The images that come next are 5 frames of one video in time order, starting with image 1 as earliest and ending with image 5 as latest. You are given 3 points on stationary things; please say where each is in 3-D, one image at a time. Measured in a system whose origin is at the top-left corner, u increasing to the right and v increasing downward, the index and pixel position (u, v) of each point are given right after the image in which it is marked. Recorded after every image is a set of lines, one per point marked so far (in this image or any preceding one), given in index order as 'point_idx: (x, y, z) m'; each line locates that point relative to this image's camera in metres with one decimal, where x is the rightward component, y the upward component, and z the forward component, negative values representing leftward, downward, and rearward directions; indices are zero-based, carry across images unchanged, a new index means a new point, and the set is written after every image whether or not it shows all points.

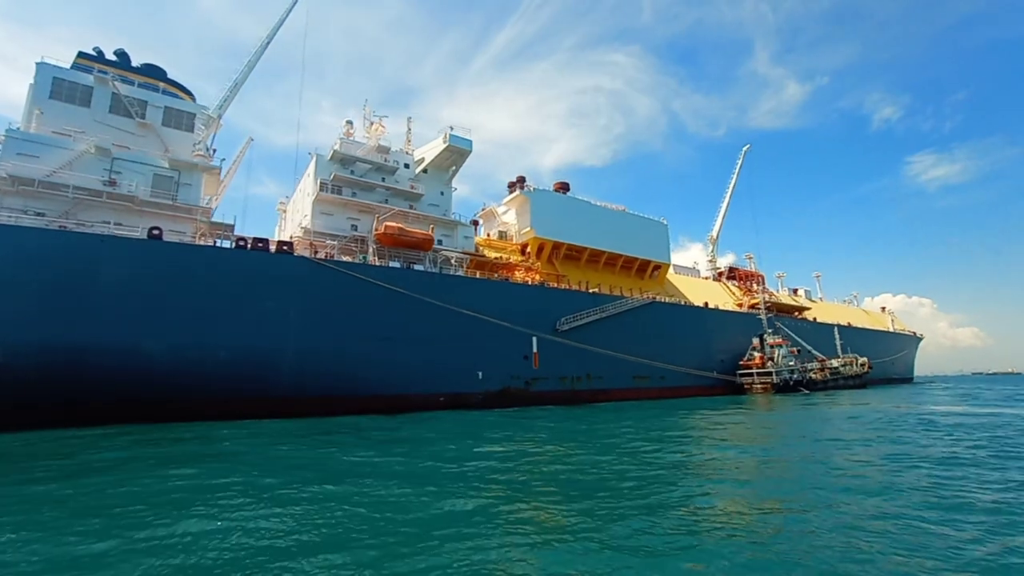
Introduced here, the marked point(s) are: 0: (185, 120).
0: (-9.9, +5.1, +14.1) m
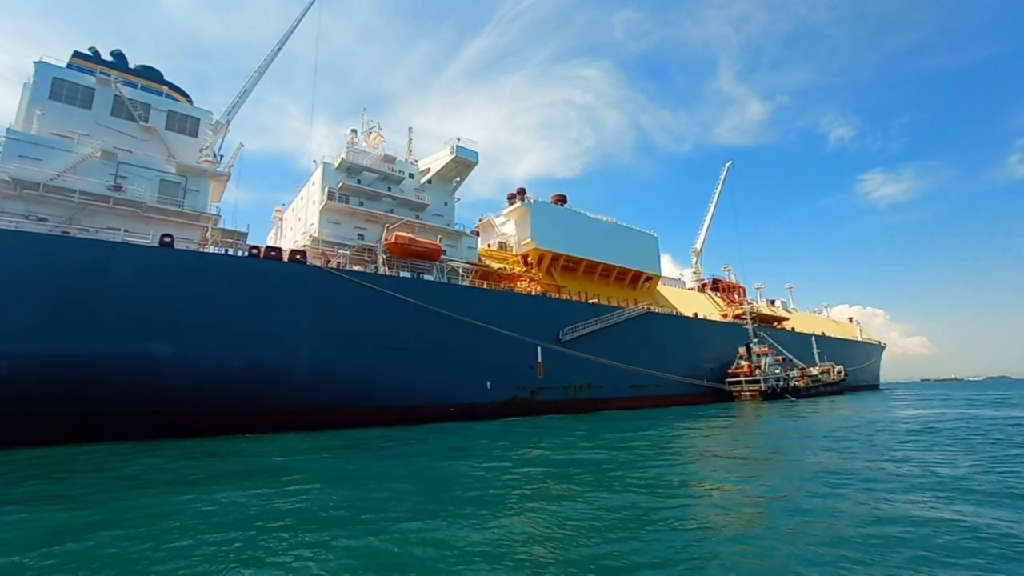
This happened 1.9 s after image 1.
0: (-9.5, +4.8, +13.8) m
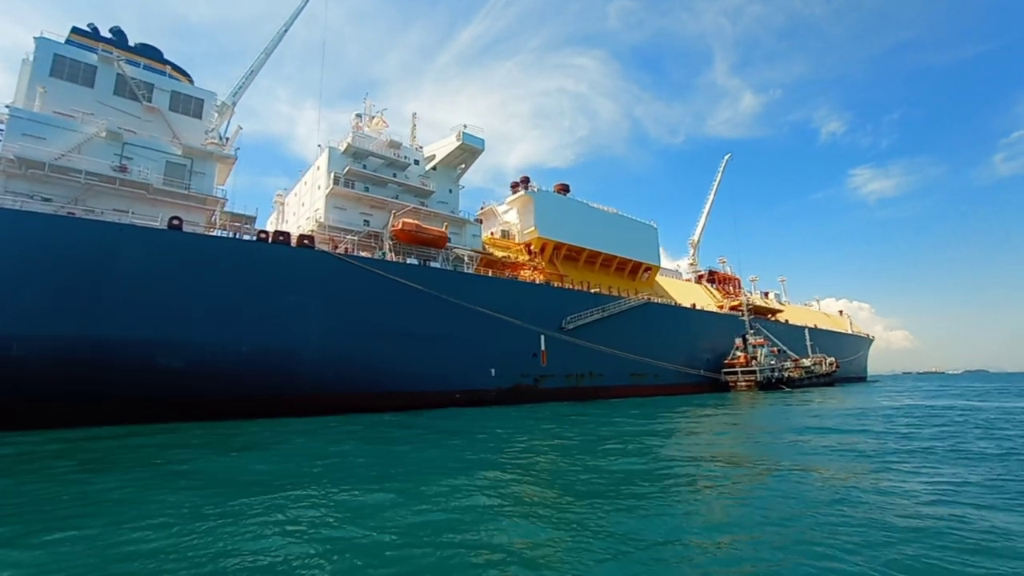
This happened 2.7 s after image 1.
0: (-9.2, +5.3, +13.6) m
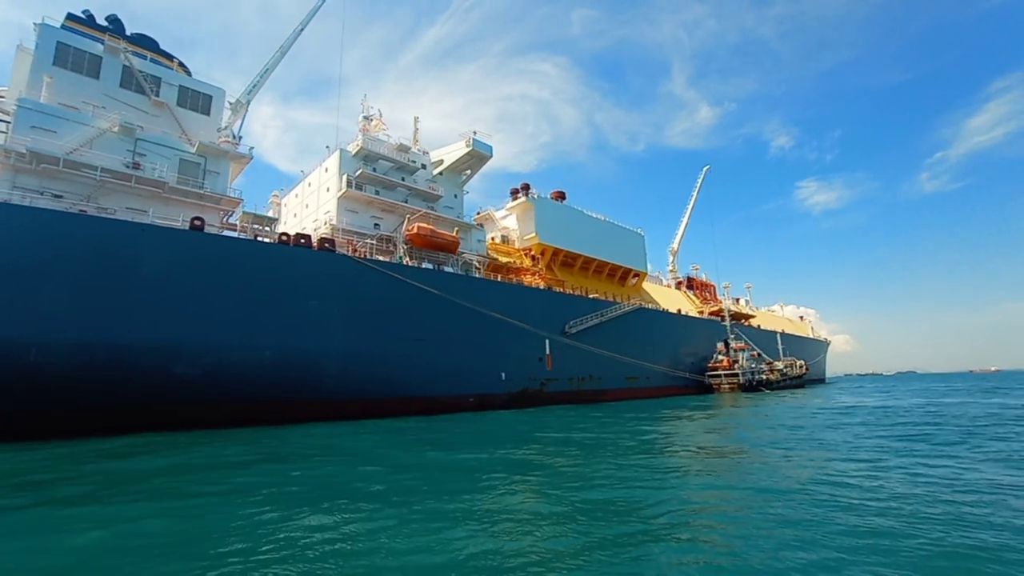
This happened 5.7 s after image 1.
0: (-8.7, +5.2, +13.1) m
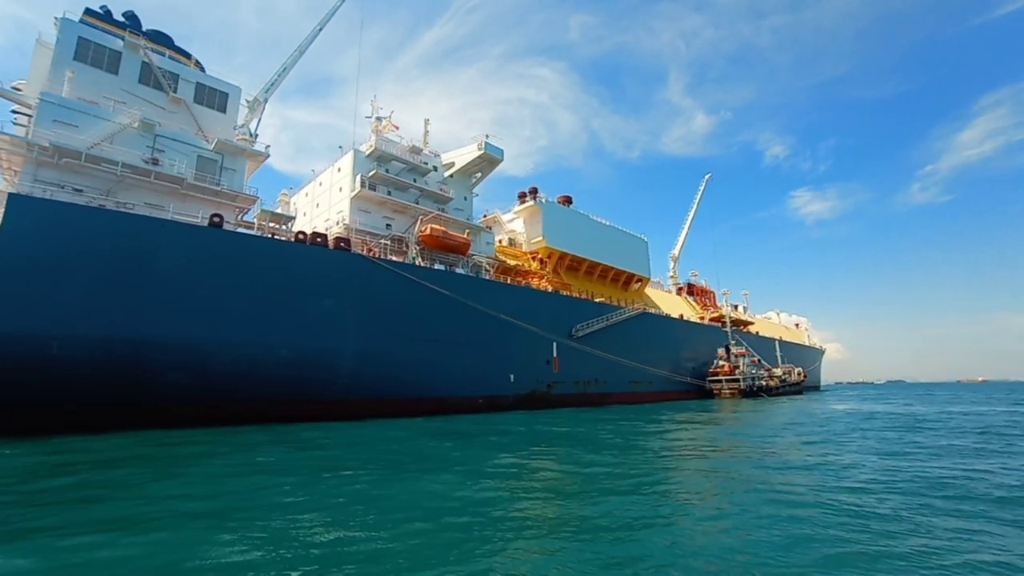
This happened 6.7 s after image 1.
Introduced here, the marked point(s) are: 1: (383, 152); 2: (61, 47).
0: (-8.2, +5.3, +13.2) m
1: (-4.2, +4.4, +15.3) m
2: (-10.5, +5.6, +10.9) m
